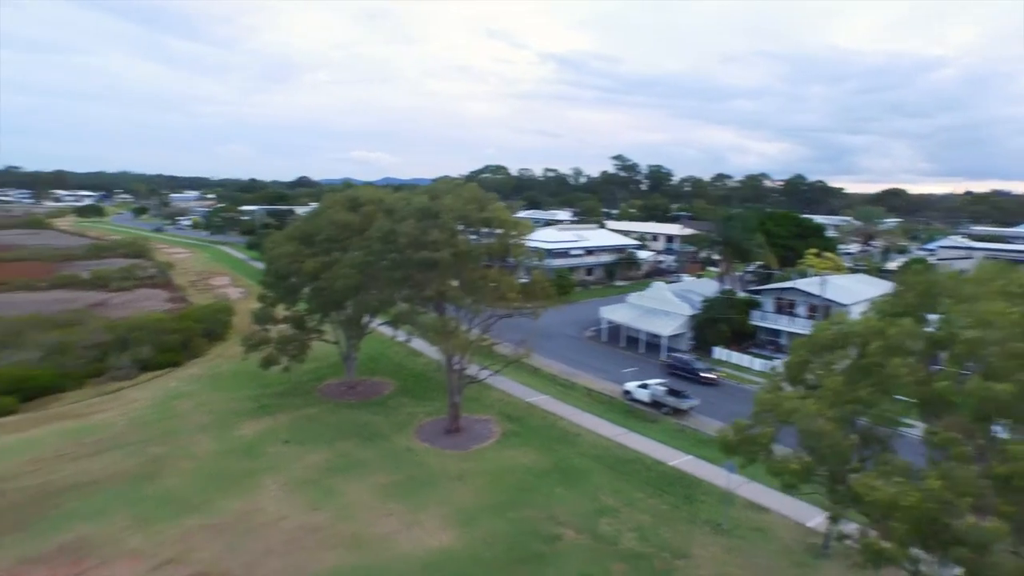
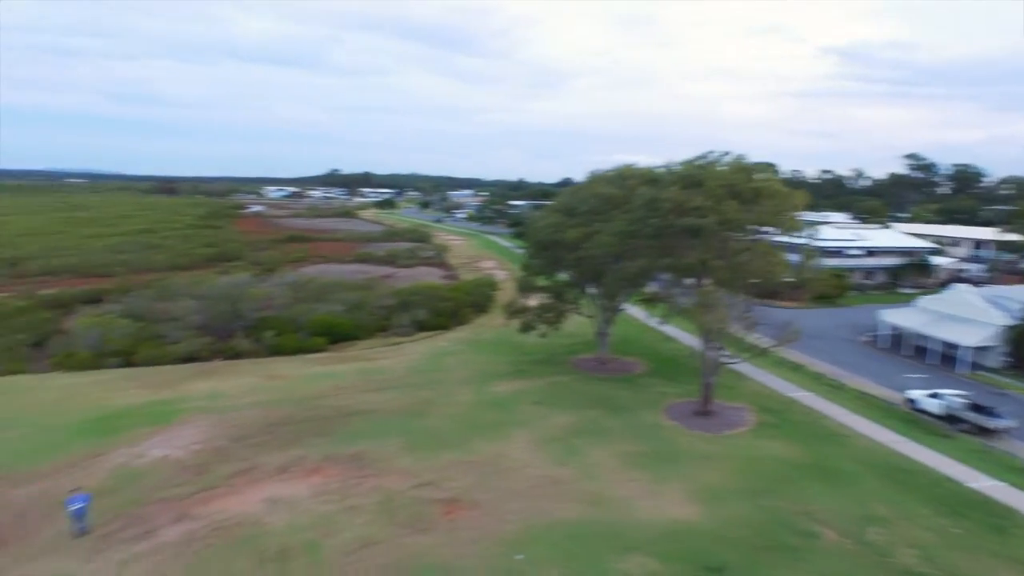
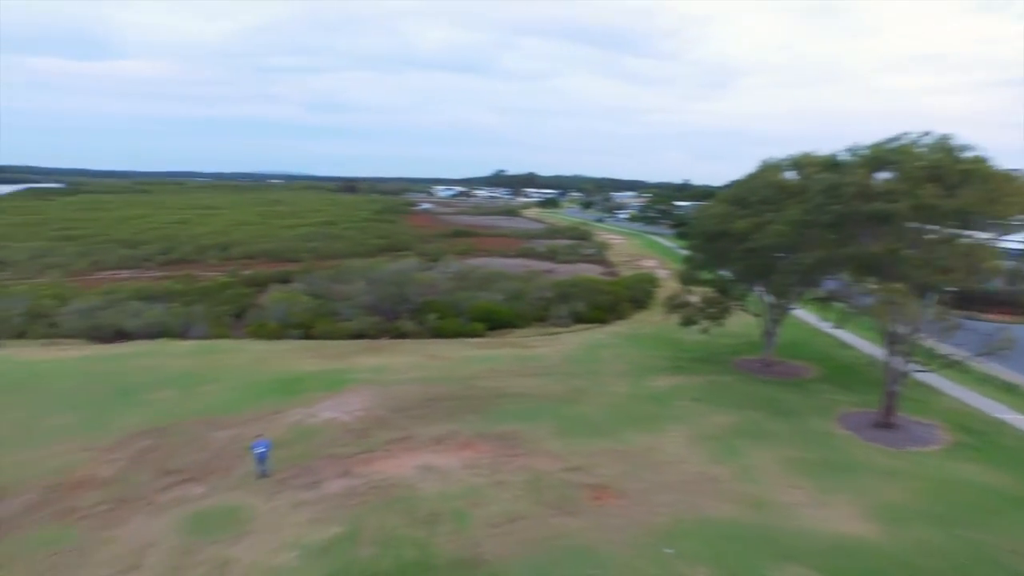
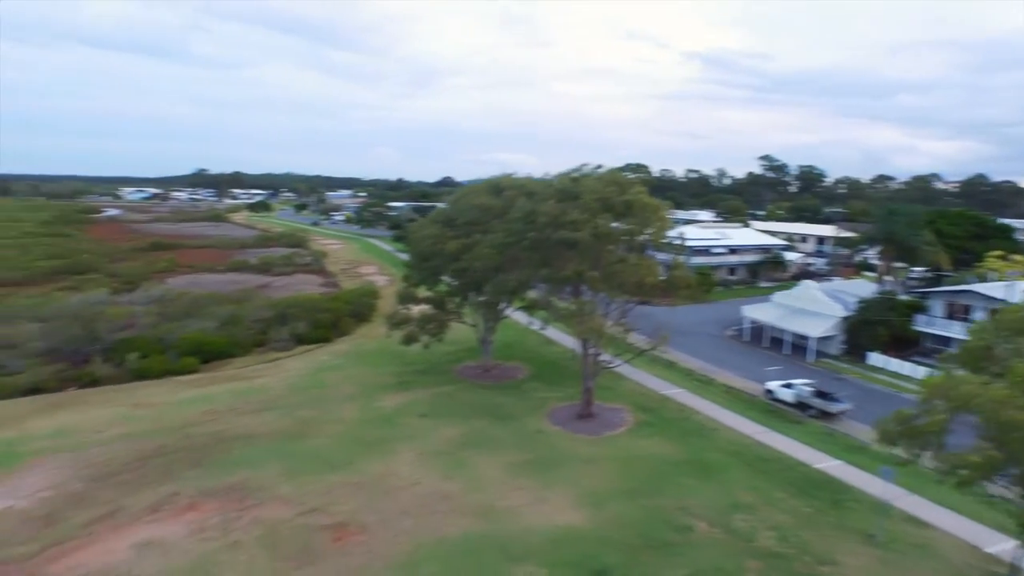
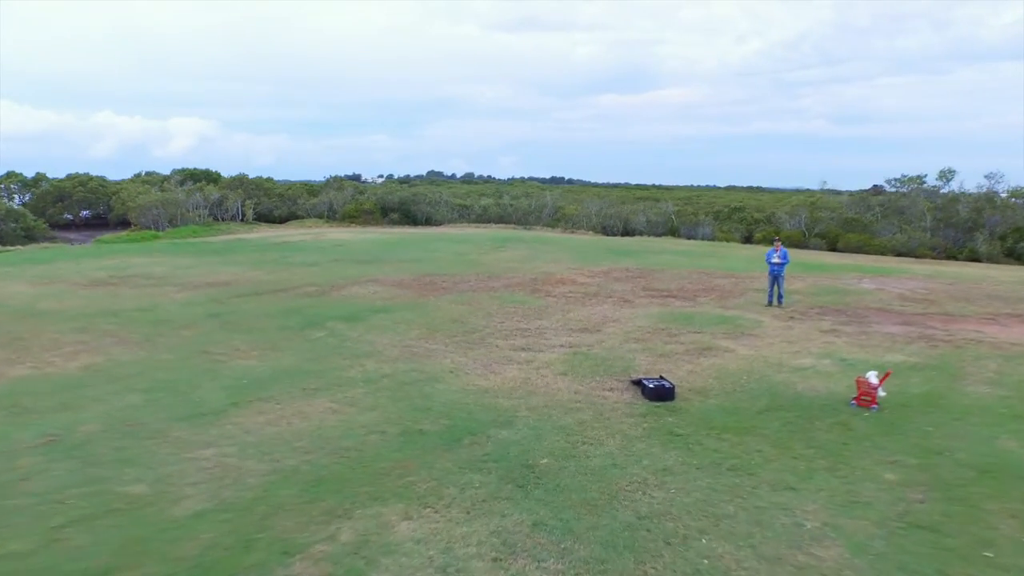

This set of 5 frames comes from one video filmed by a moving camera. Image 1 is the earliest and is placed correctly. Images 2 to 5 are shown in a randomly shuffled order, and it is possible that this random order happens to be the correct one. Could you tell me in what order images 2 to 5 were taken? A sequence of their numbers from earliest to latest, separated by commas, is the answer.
4, 2, 3, 5
